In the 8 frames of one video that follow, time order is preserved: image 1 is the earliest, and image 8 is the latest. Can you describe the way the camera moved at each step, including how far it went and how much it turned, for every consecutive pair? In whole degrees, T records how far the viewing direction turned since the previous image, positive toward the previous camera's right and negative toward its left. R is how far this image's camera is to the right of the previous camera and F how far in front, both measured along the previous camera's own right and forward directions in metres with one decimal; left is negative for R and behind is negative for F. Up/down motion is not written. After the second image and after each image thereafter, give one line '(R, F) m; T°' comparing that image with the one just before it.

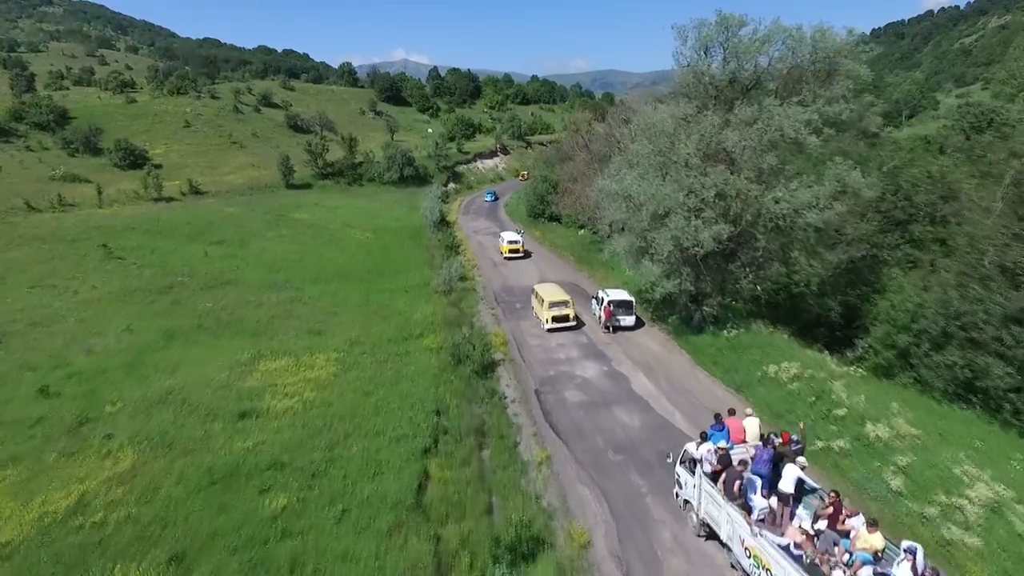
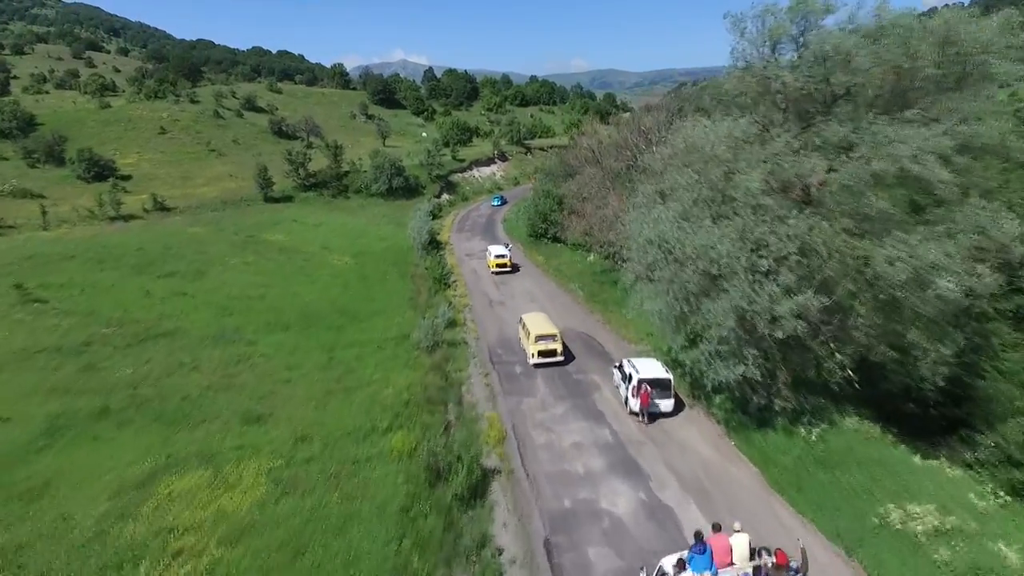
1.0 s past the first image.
(+0.1, +6.5) m; 0°
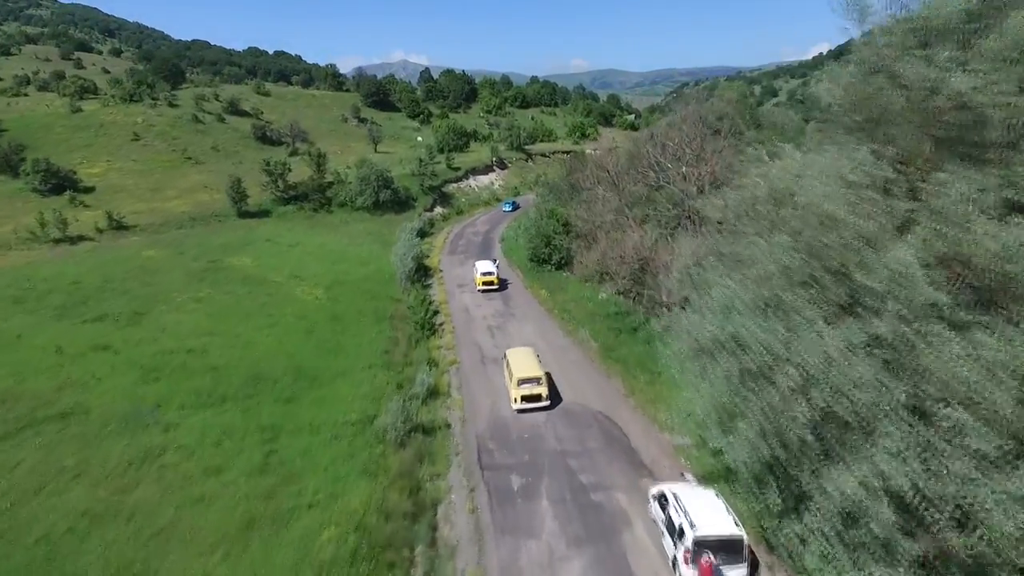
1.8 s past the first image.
(+0.2, +6.7) m; 0°
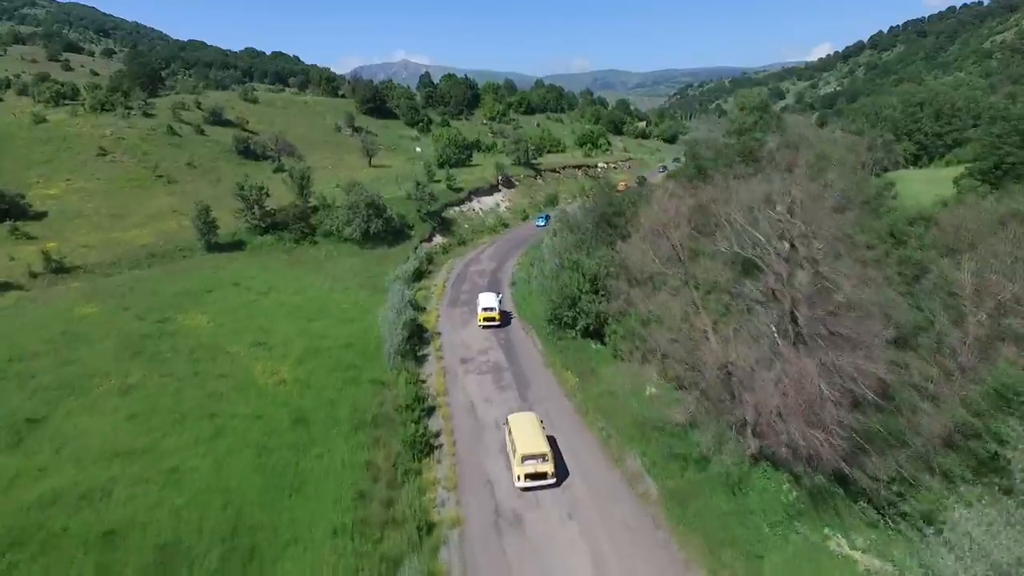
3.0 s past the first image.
(-0.9, +8.7) m; 0°
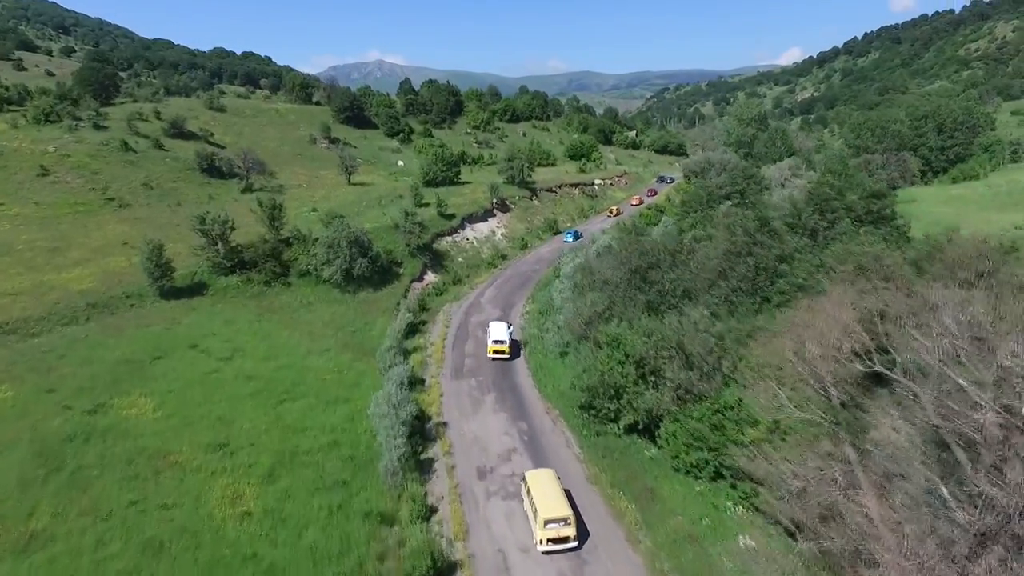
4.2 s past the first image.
(-2.4, +7.2) m; +2°
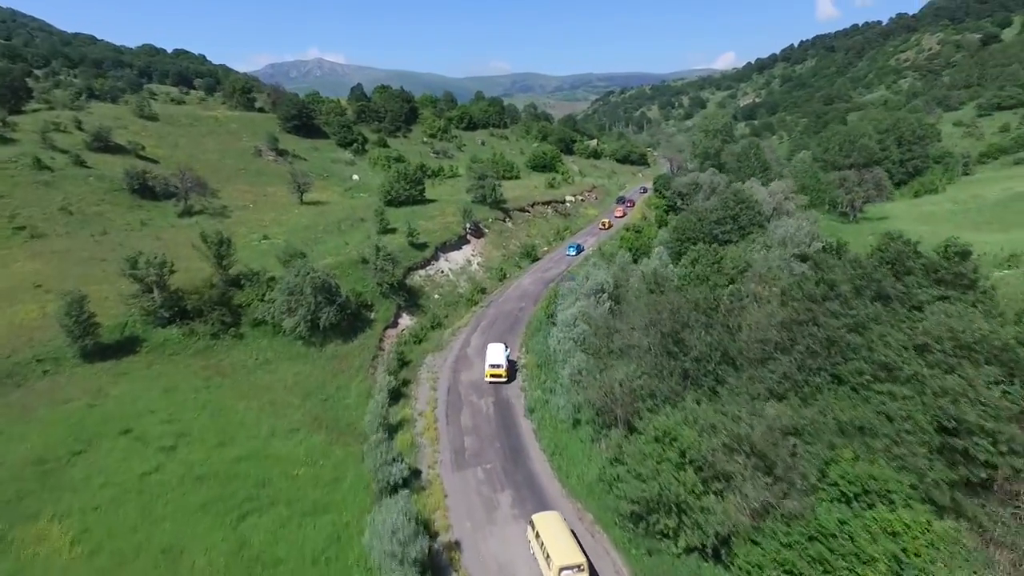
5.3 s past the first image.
(-3.1, +6.0) m; +5°
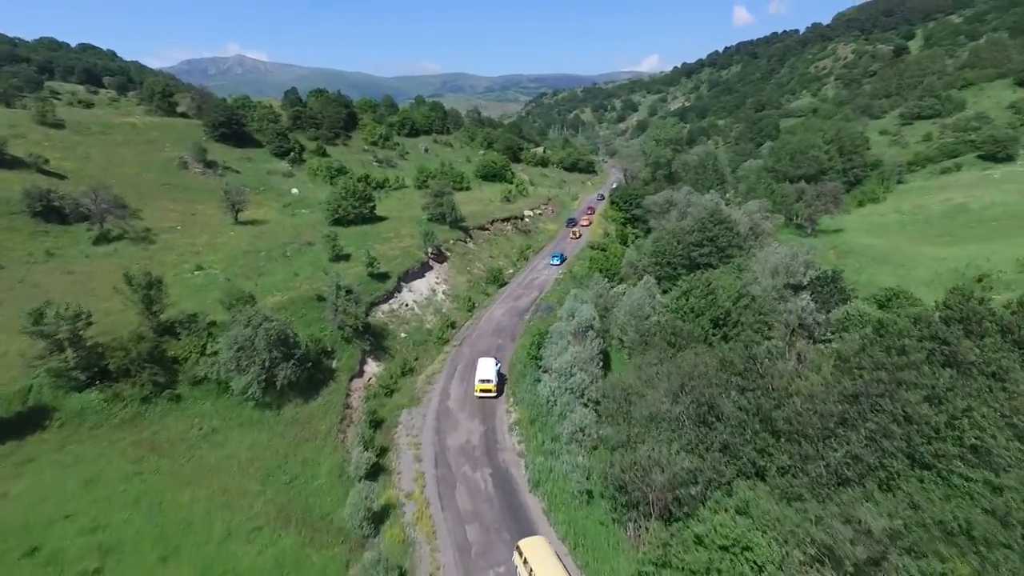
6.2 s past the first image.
(-3.2, +5.0) m; +6°
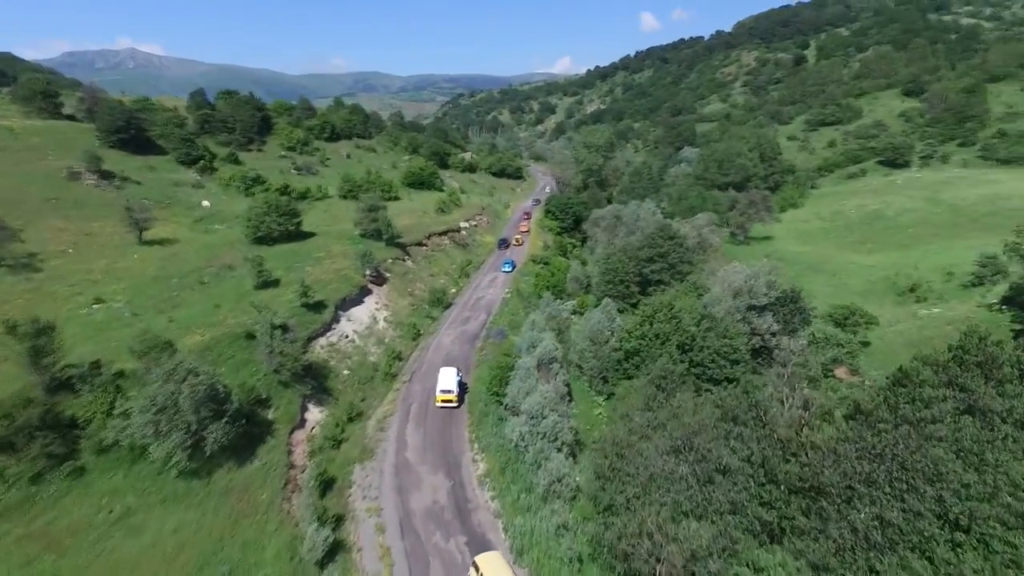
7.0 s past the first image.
(-2.4, +3.6) m; +7°
